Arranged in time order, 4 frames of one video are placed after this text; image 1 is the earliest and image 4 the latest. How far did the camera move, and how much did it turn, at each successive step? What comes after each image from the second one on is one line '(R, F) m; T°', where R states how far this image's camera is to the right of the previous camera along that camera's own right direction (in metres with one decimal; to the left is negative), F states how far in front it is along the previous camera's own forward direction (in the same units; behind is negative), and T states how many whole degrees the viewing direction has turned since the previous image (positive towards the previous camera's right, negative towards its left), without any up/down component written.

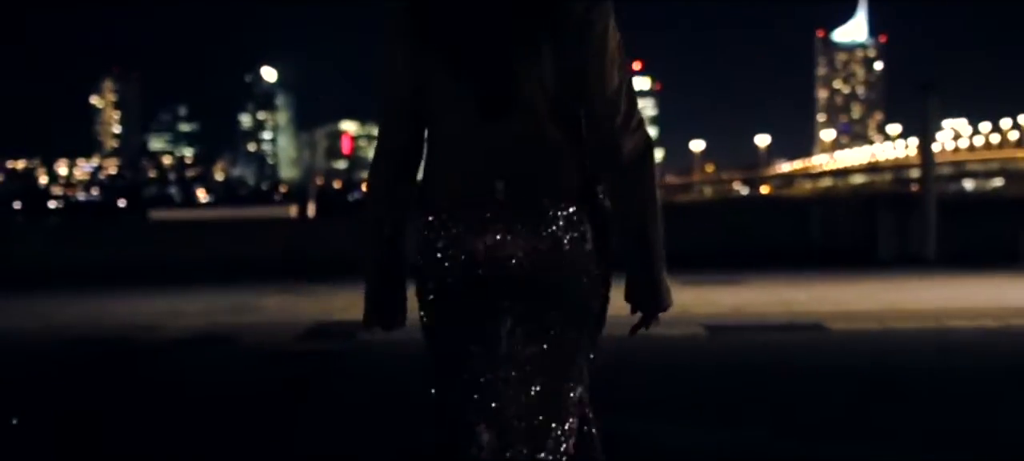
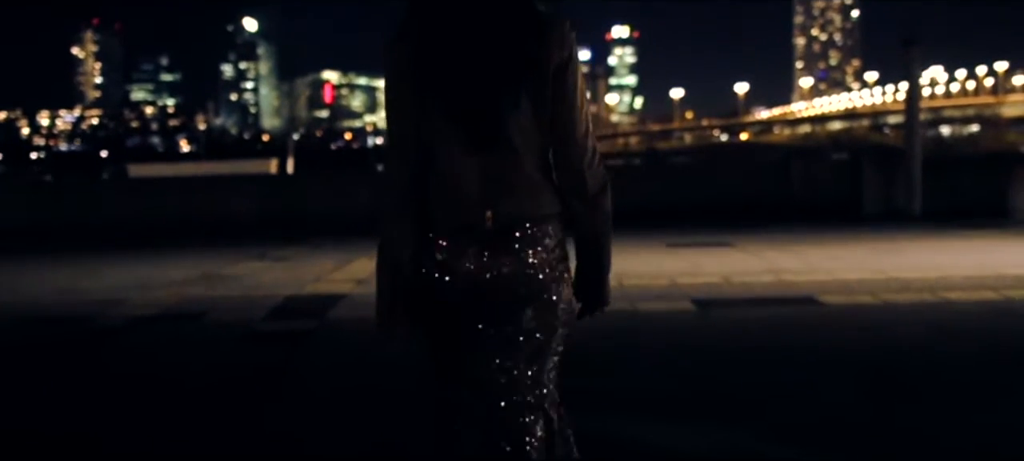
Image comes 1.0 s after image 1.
(0.0, +0.5) m; +1°
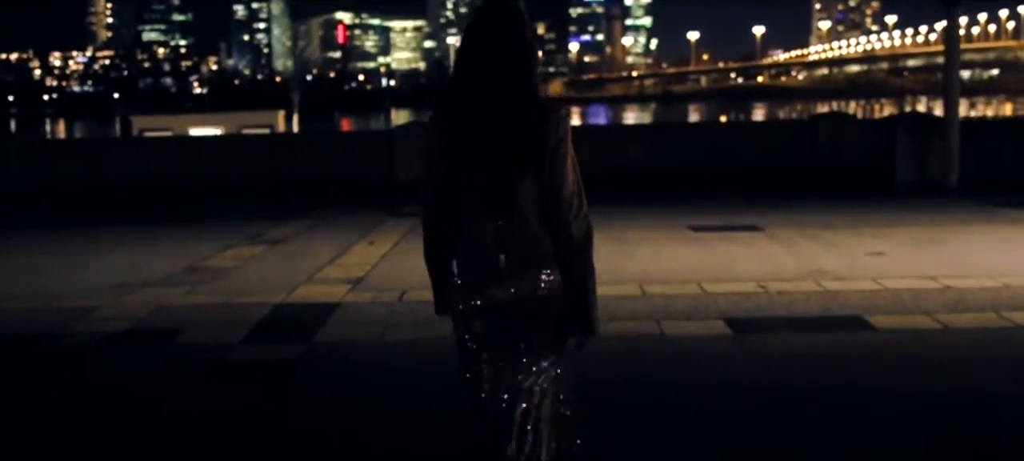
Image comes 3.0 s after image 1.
(0.0, +1.3) m; -1°
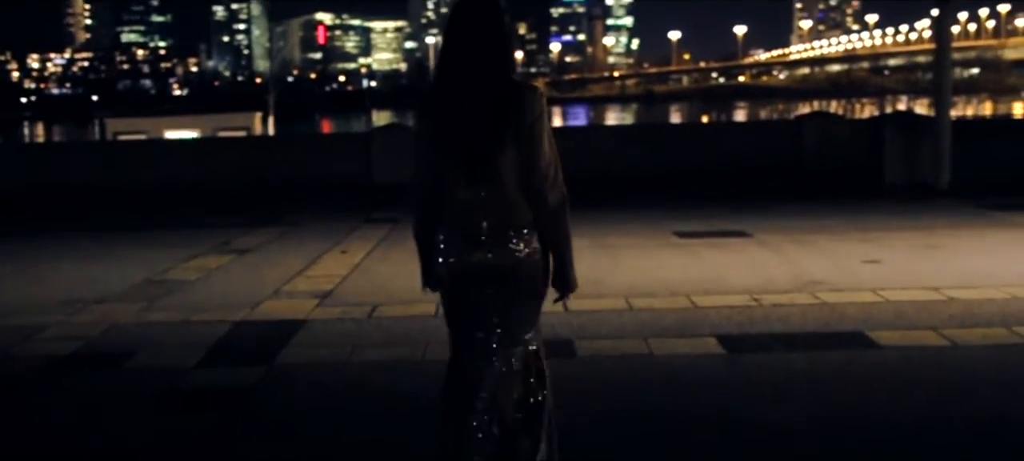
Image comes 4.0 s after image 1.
(0.0, +0.7) m; +1°
